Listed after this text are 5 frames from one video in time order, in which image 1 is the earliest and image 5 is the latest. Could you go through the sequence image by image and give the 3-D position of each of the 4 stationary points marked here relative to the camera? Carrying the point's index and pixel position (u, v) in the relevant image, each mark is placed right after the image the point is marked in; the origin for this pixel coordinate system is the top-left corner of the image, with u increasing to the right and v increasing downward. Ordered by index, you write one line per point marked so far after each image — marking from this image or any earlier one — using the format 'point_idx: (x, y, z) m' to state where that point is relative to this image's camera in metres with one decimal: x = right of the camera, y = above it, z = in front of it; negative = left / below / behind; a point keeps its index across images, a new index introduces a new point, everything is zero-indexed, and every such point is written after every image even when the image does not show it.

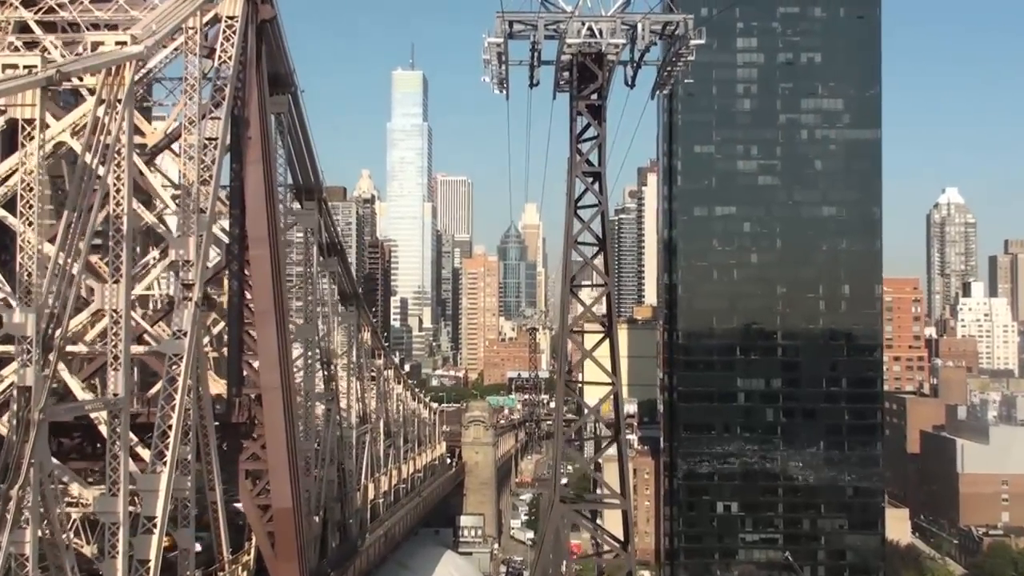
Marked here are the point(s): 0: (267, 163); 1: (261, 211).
0: (-3.5, +1.8, +16.2) m
1: (-3.5, +1.1, +16.0) m
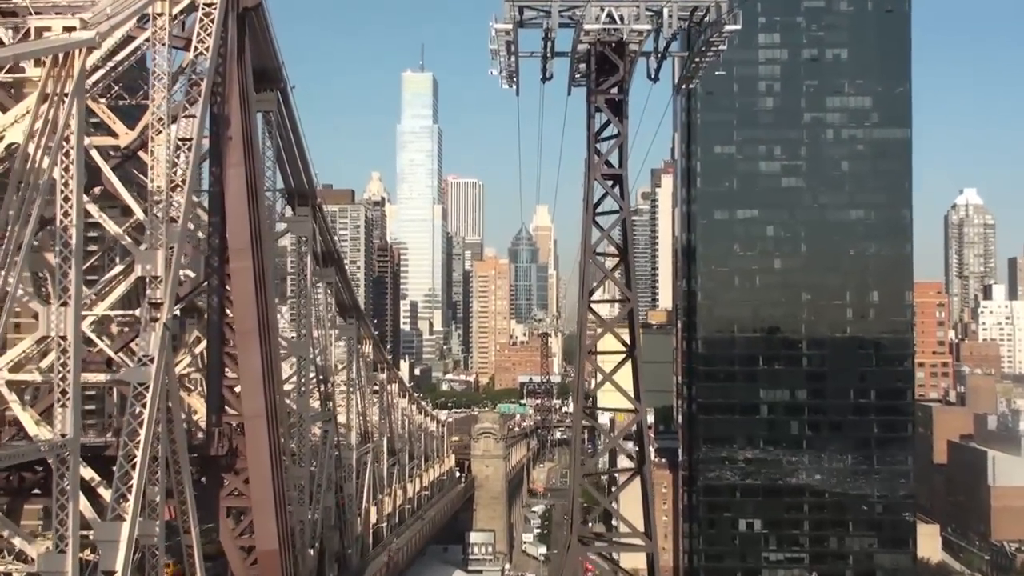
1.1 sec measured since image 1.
0: (-3.4, +1.6, +14.6) m
1: (-3.4, +0.8, +14.4) m
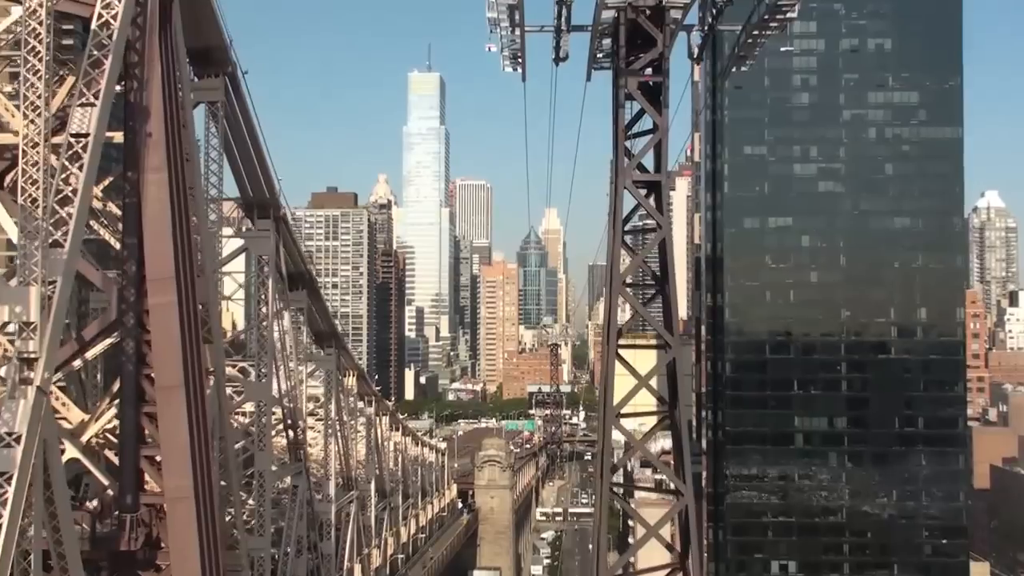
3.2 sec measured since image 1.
0: (-3.3, +1.2, +11.3) m
1: (-3.4, +0.4, +11.0) m
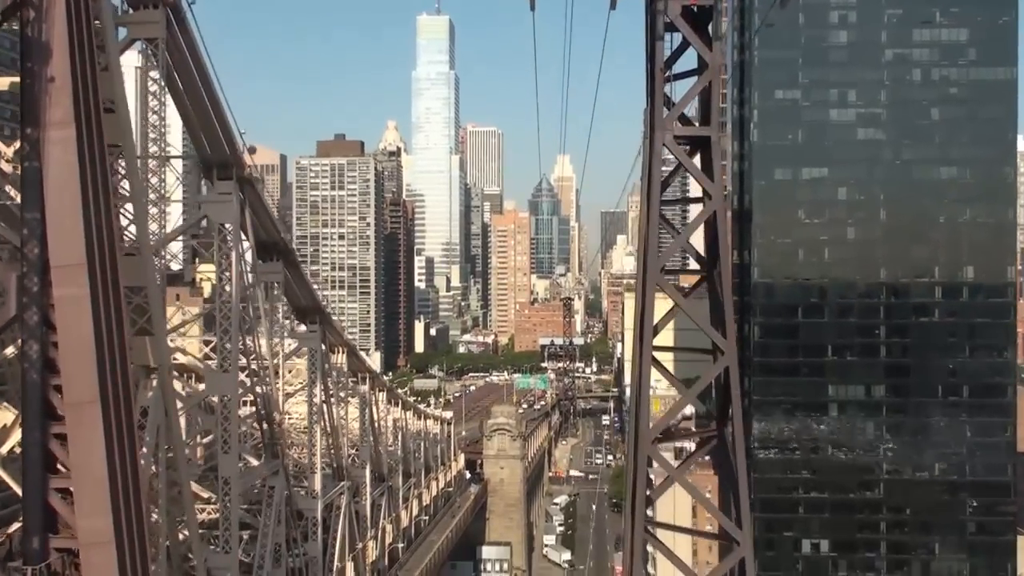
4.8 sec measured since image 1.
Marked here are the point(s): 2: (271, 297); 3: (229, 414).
0: (-3.3, +1.3, +8.8) m
1: (-3.3, +0.5, +8.6) m
2: (-3.3, -0.1, +15.3) m
3: (-3.3, -1.5, +13.2) m
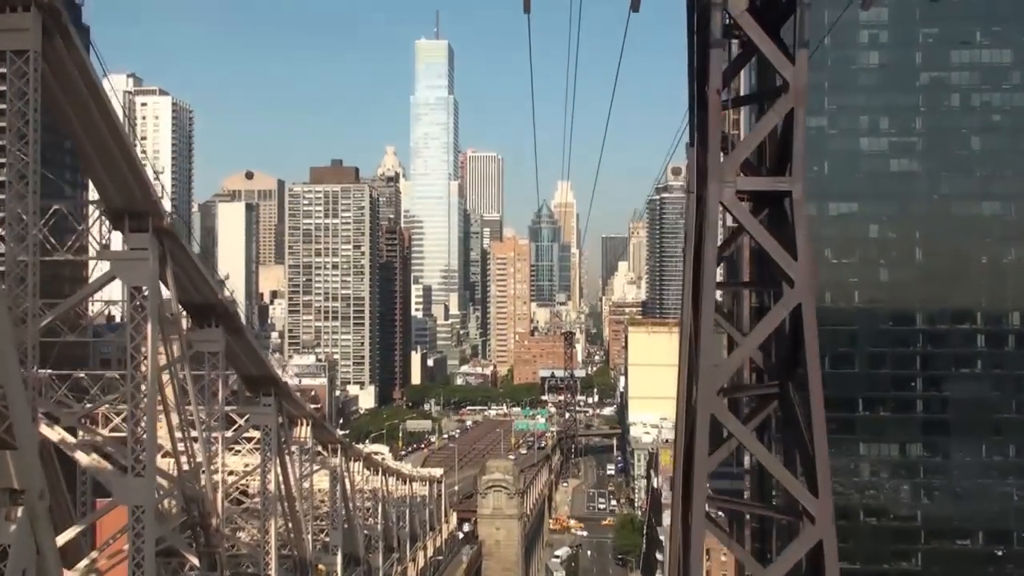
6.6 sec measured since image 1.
0: (-3.4, +0.6, +6.0) m
1: (-3.4, -0.1, +5.8) m
2: (-3.3, -0.9, +12.5) m
3: (-3.4, -2.2, +10.4) m
